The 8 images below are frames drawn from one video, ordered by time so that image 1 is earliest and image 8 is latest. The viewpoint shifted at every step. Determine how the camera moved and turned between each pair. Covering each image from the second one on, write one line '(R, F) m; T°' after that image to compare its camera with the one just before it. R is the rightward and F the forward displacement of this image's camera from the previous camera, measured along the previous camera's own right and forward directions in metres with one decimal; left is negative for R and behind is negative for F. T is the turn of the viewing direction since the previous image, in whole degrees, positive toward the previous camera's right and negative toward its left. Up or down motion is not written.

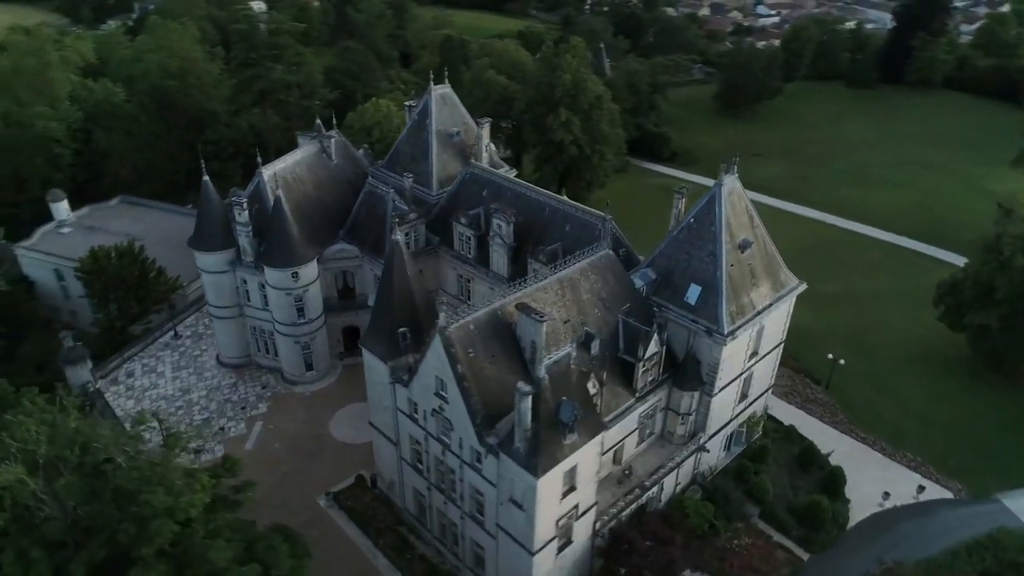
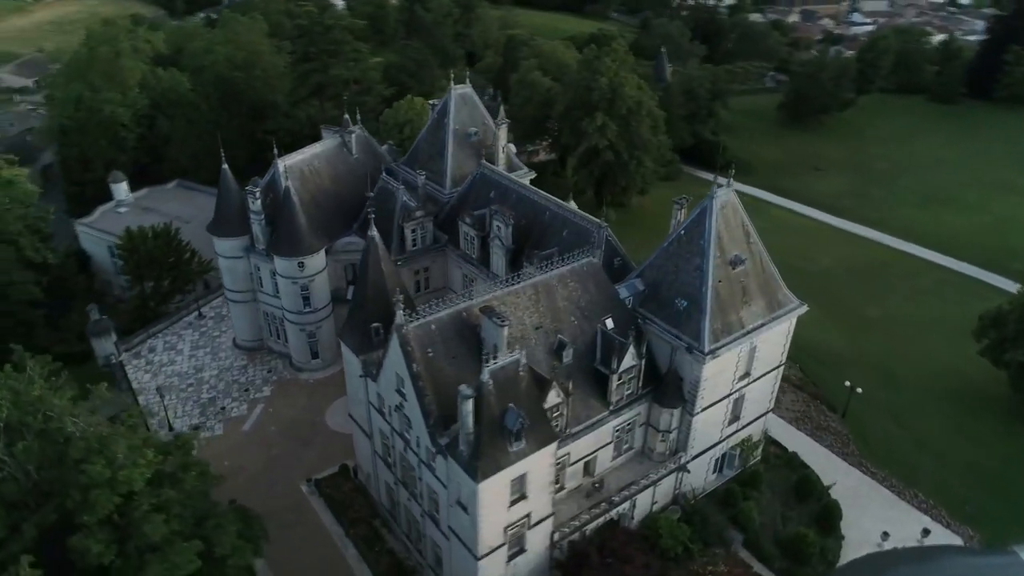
(+5.0, +0.5) m; -6°
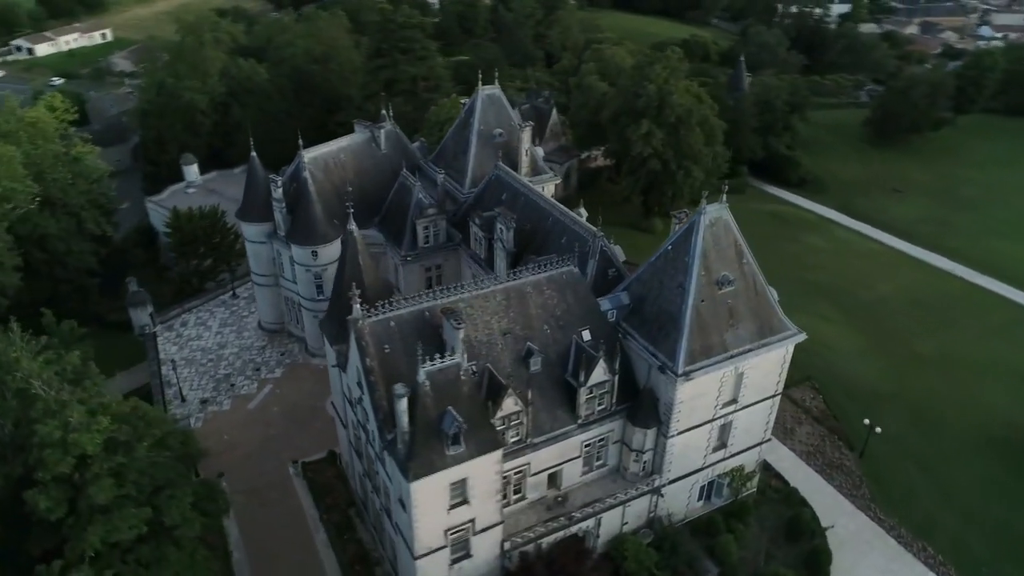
(+5.8, +0.7) m; -7°
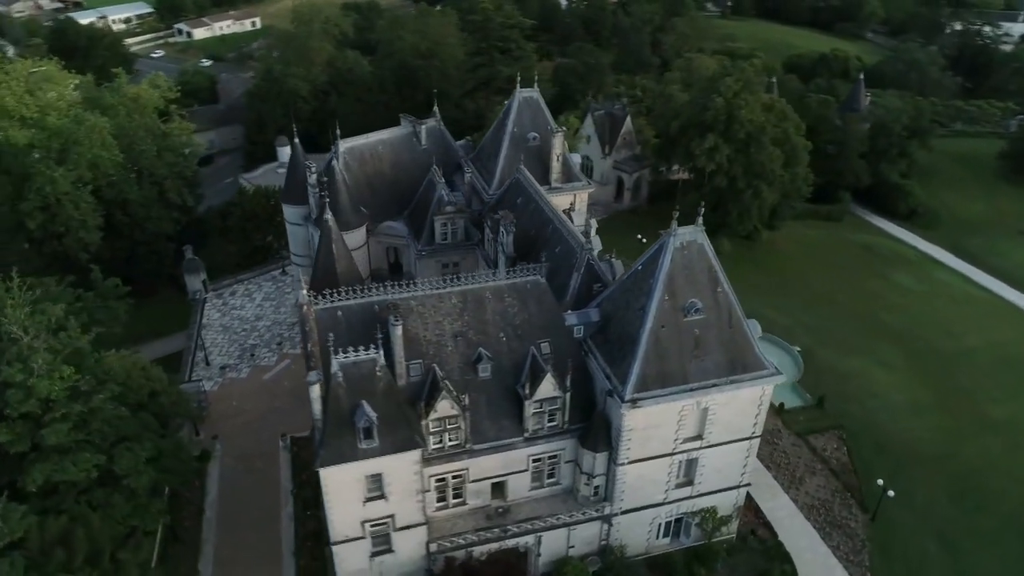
(+8.3, +1.2) m; -10°
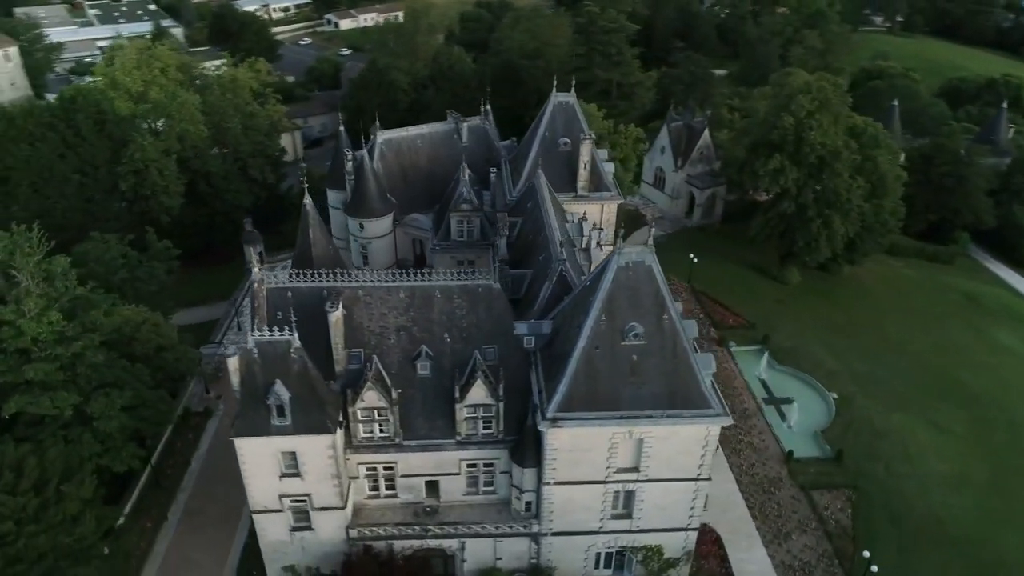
(+9.1, +1.3) m; -11°
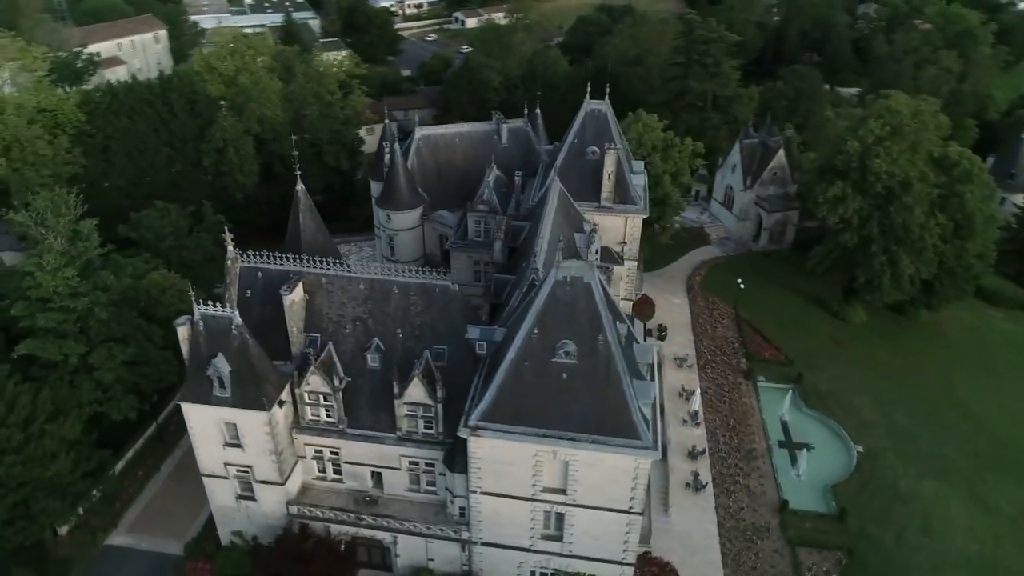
(+8.3, +1.1) m; -10°
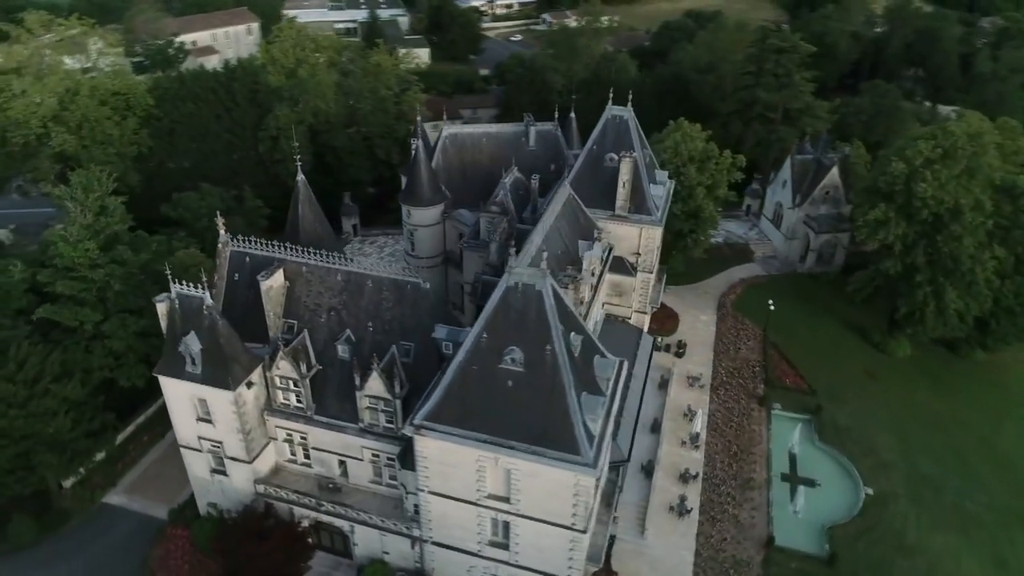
(+5.8, +0.6) m; -7°
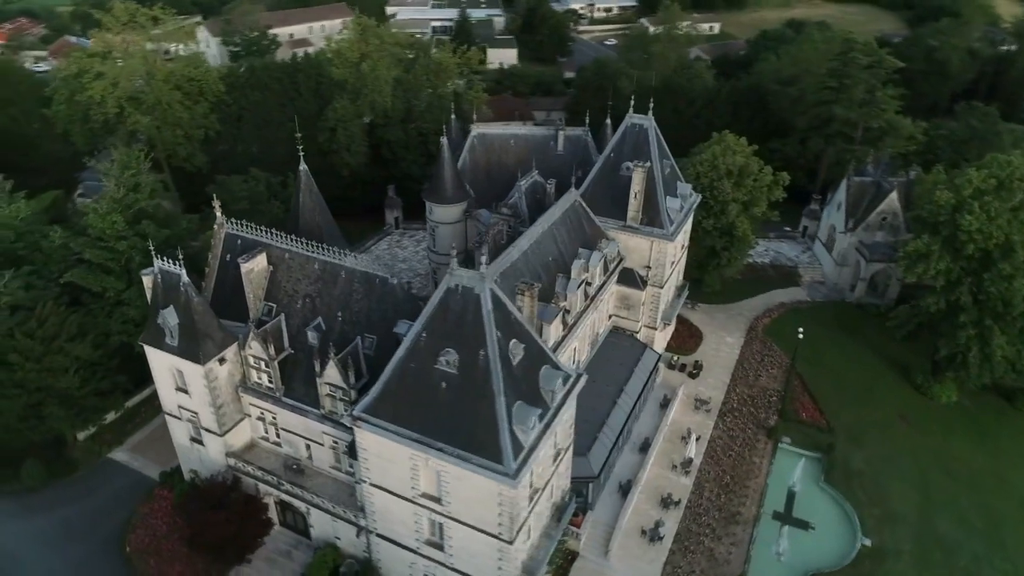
(+6.6, +0.8) m; -8°
